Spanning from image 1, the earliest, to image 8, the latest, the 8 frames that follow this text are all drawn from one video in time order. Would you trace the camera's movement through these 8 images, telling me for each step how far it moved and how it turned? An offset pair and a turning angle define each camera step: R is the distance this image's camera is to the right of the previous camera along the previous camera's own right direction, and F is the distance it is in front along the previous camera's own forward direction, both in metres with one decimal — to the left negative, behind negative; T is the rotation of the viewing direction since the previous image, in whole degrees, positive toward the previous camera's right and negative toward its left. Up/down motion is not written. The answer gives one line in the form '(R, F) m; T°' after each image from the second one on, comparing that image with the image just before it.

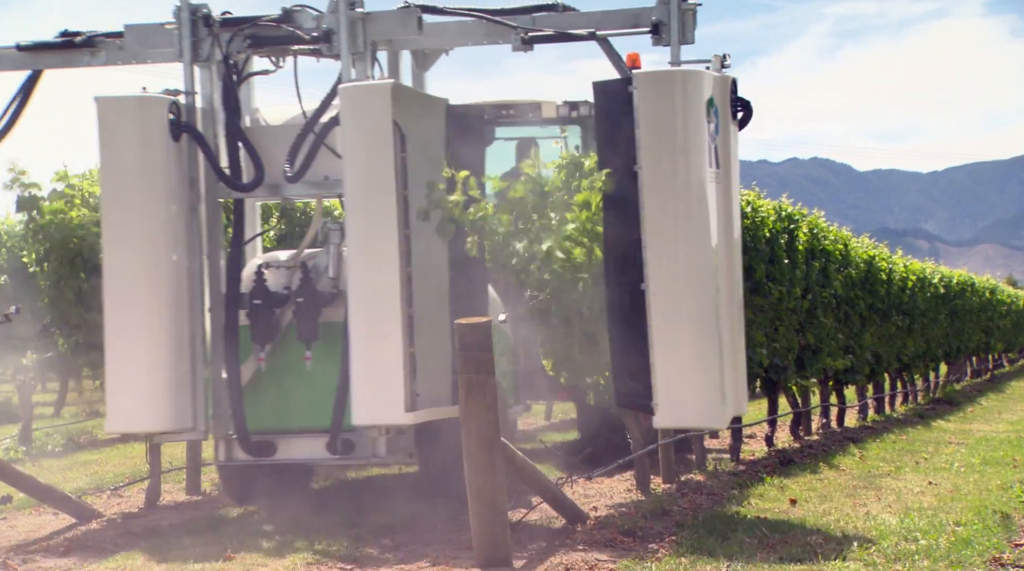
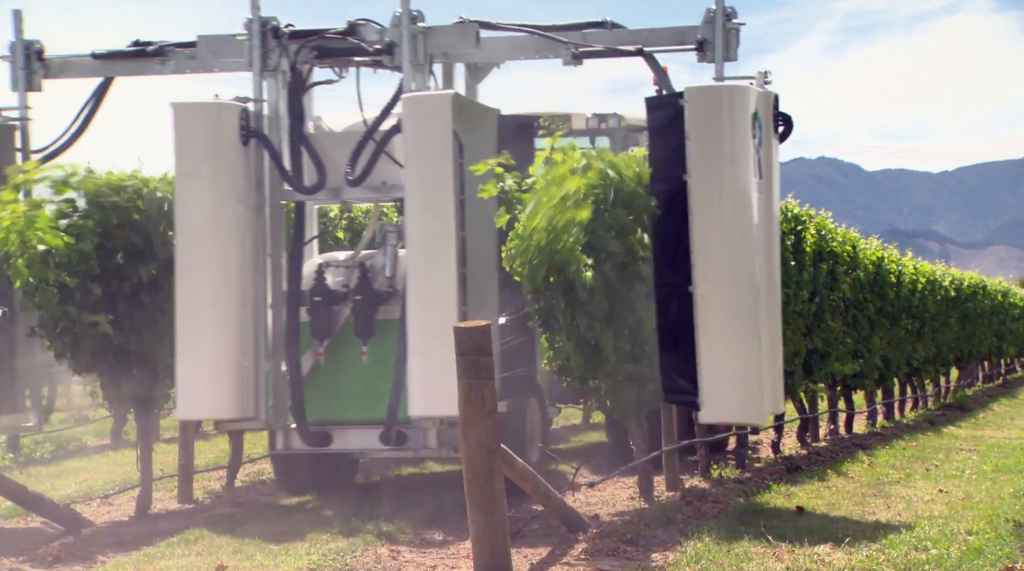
(+0.3, +0.4) m; -1°
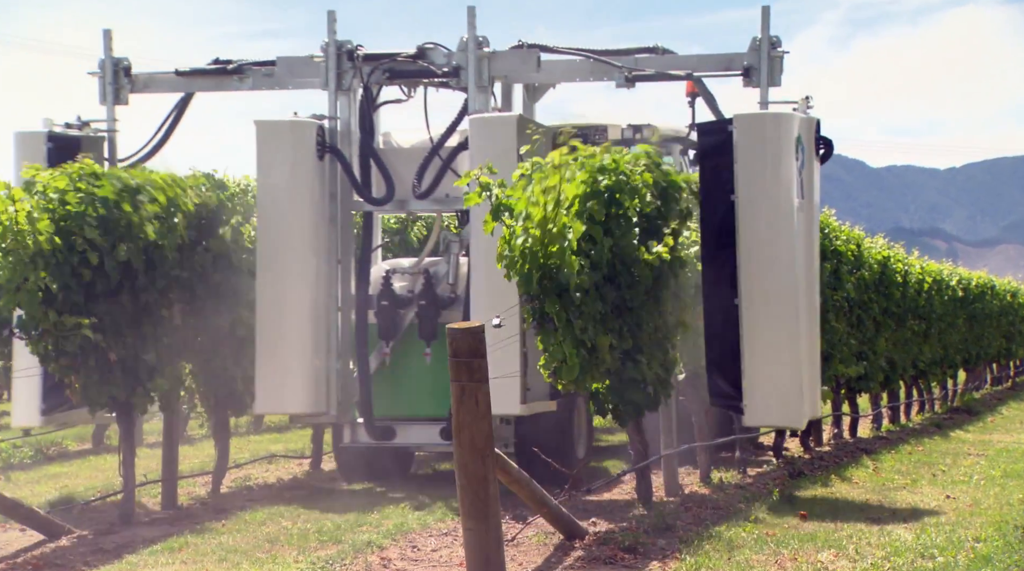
(+0.1, +0.5) m; 0°
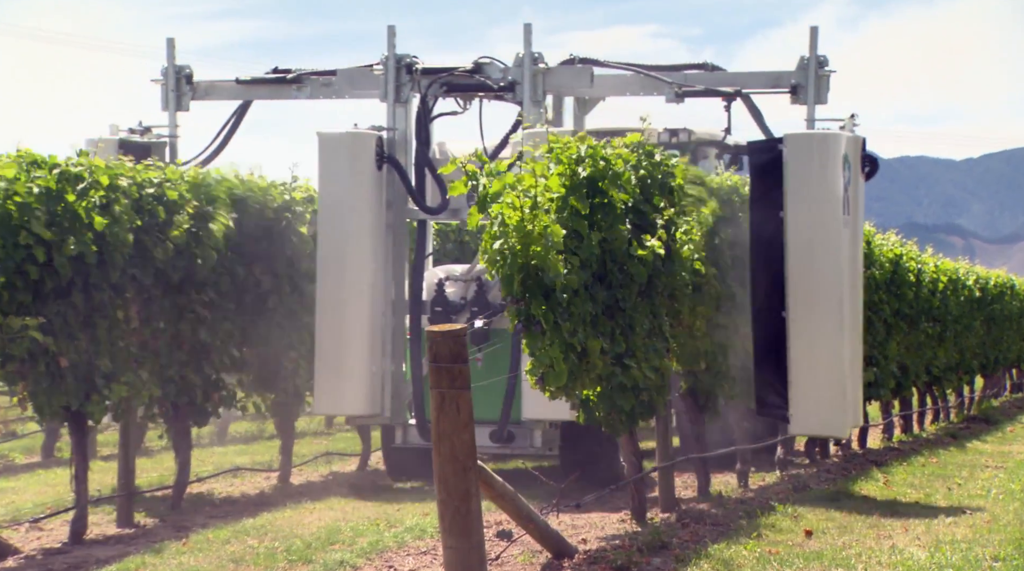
(+0.1, +1.3) m; 0°
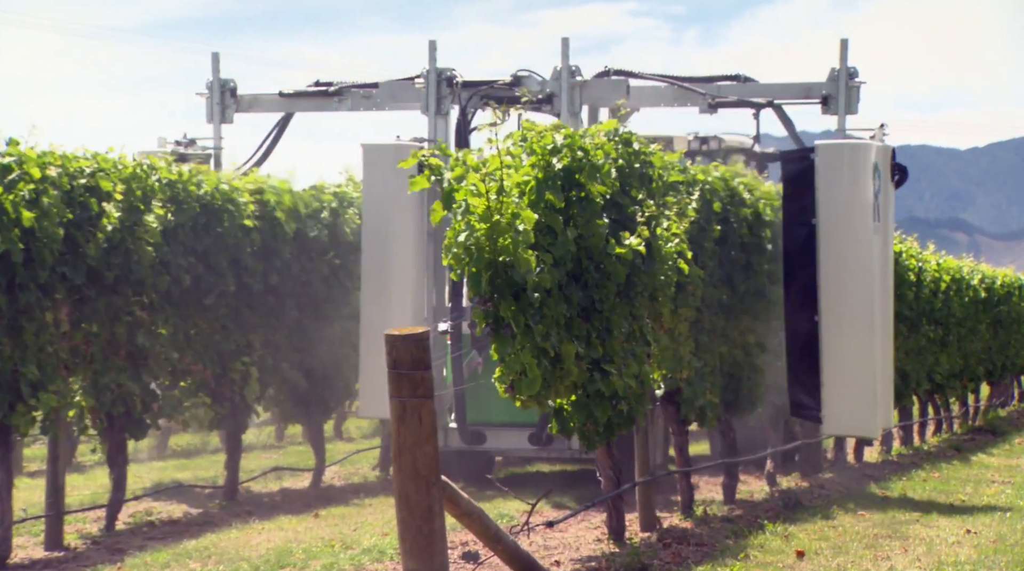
(0.0, +1.4) m; +1°
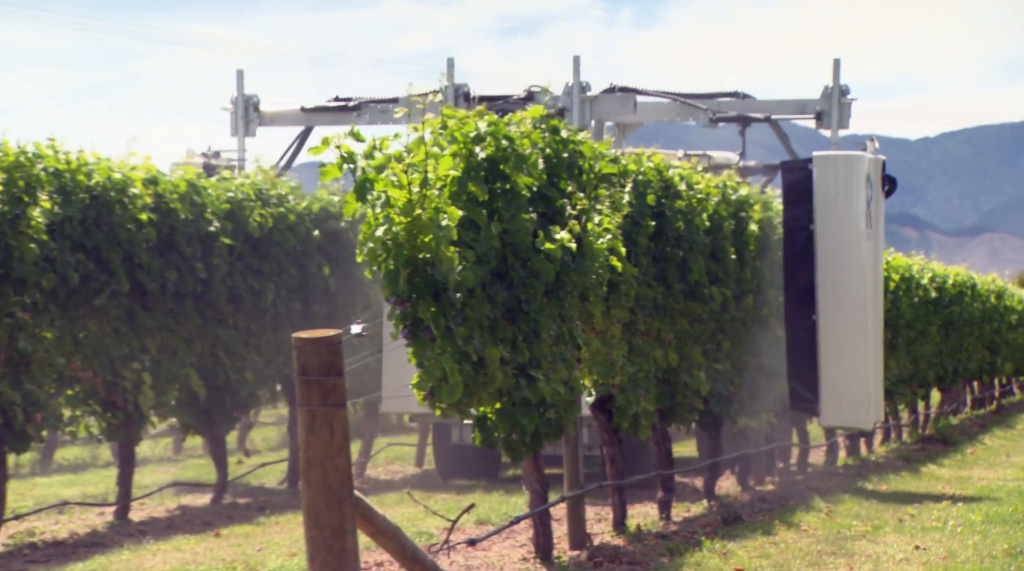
(-0.1, +1.1) m; +3°
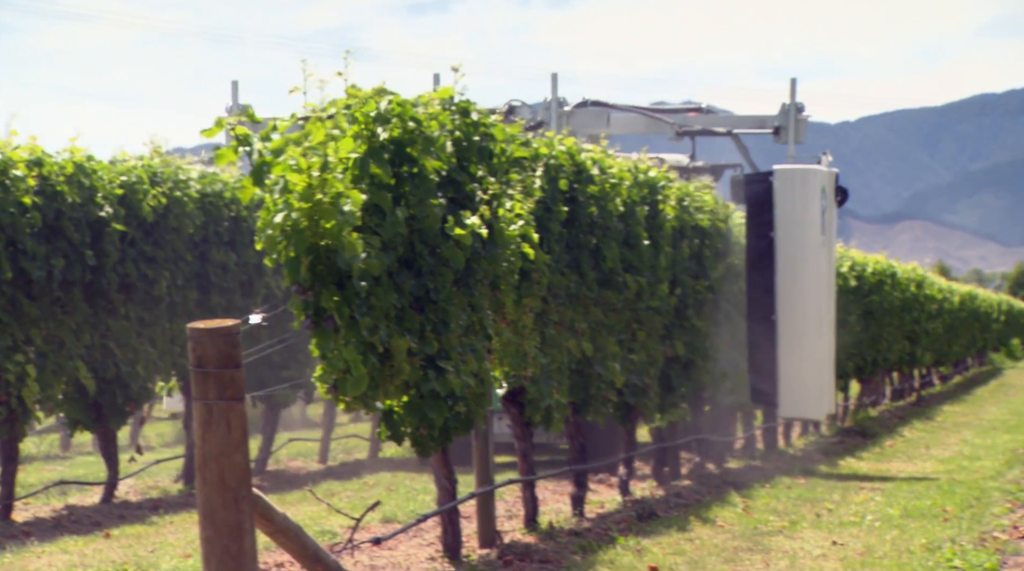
(-0.2, +0.6) m; +3°
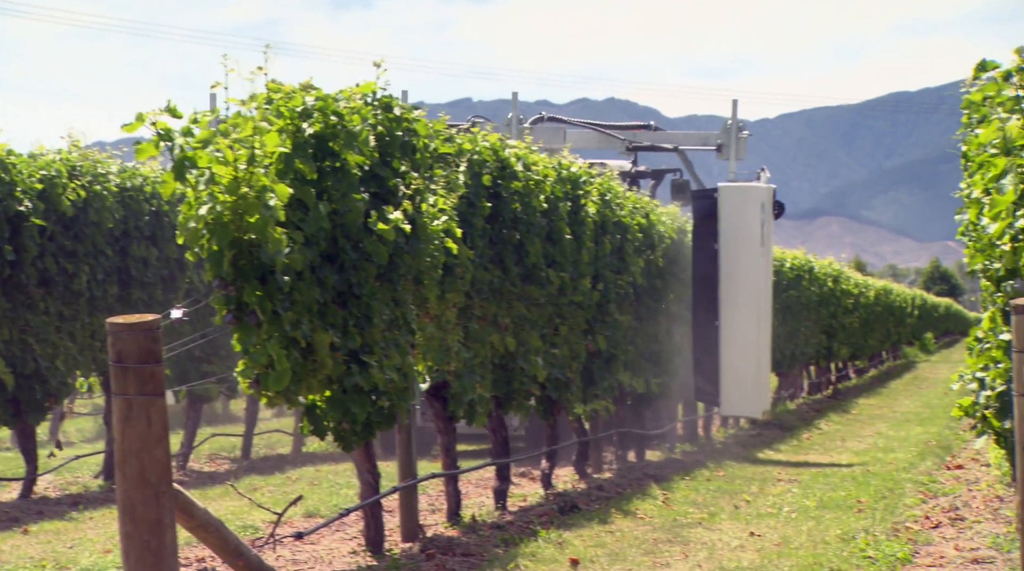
(-0.2, -0.1) m; +3°
